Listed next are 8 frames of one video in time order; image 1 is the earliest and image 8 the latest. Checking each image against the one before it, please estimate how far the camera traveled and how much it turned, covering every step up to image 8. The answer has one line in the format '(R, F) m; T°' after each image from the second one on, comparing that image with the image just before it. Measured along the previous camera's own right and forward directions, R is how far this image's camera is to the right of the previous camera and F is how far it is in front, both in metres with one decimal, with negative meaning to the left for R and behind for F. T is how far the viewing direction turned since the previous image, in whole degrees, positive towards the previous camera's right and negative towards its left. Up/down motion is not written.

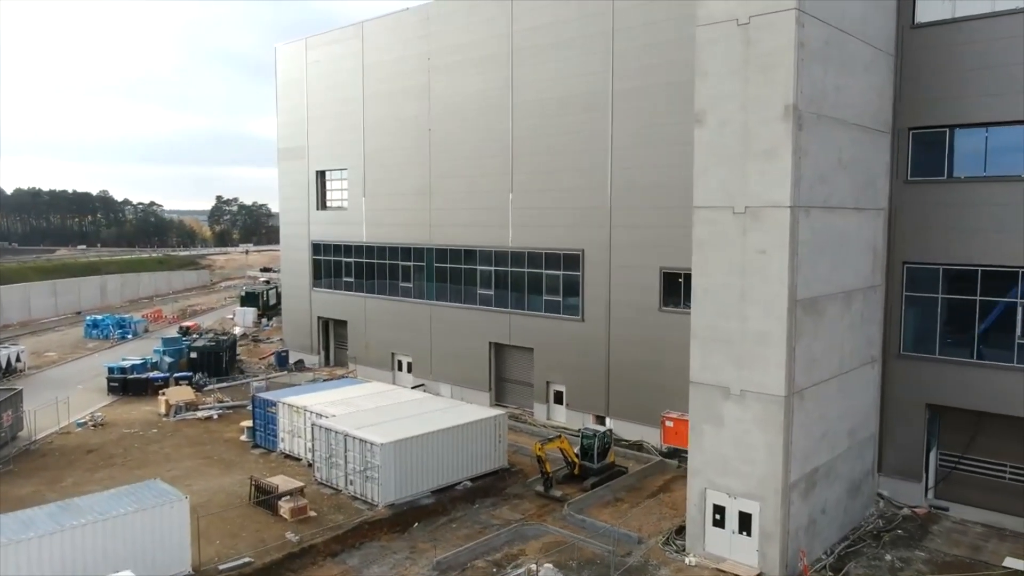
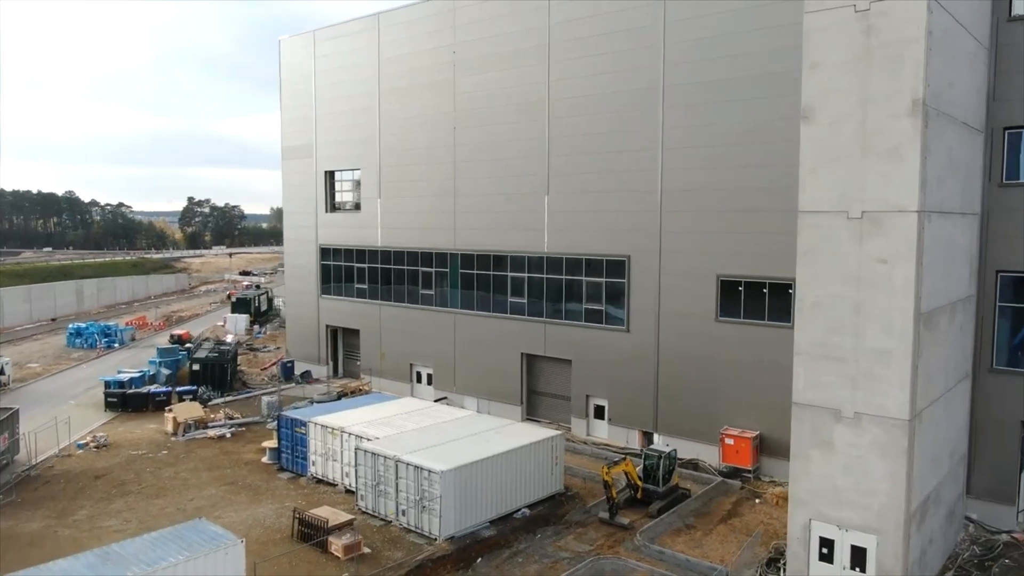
(-2.1, +1.5) m; +2°
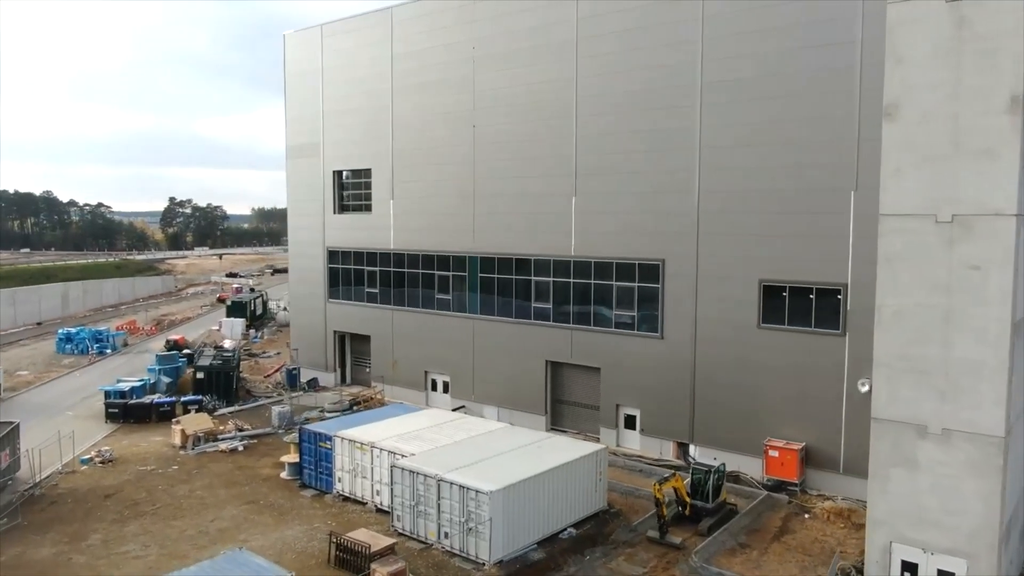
(-1.3, +0.9) m; +1°
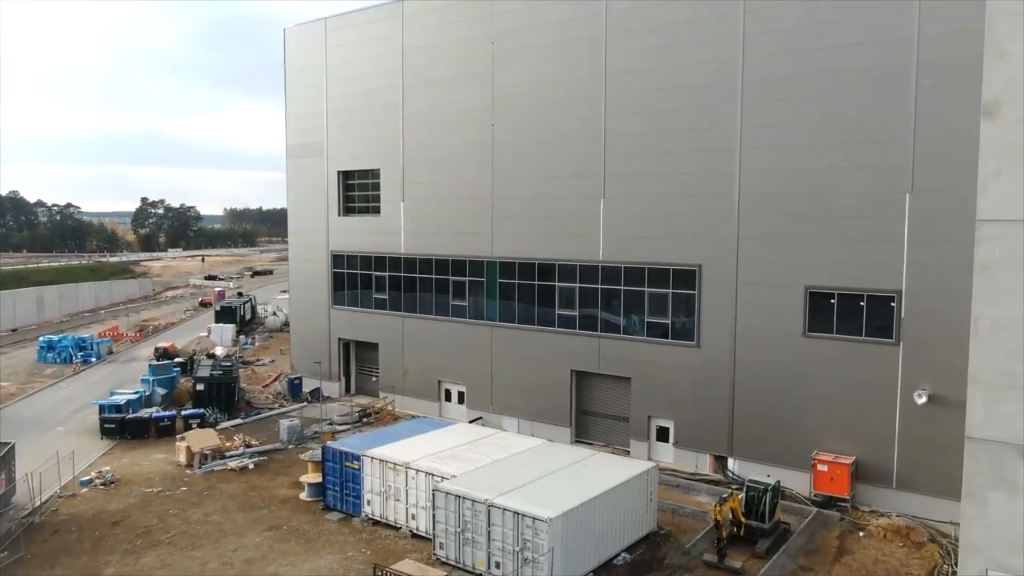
(-1.5, +1.1) m; +2°
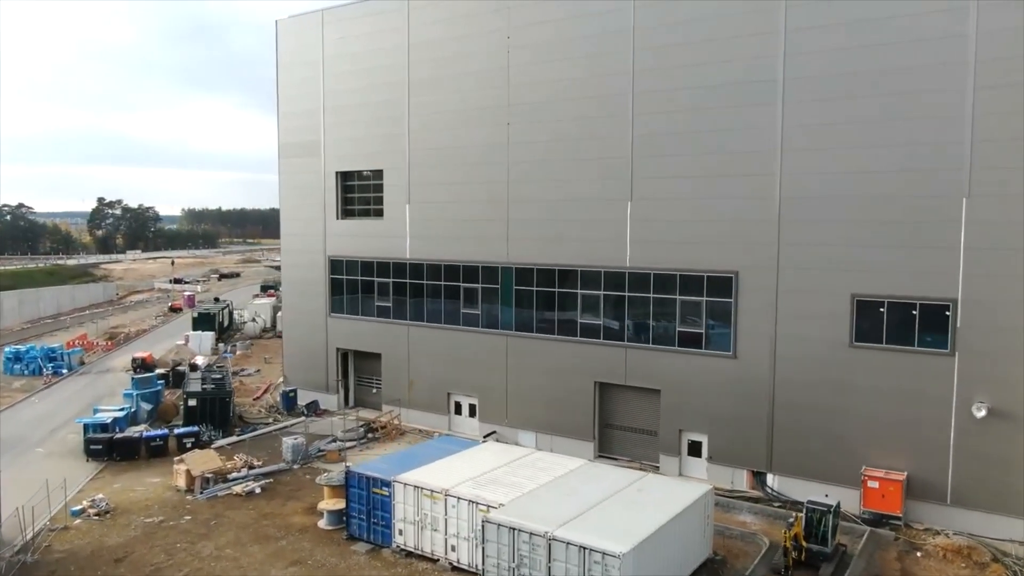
(-1.7, +1.2) m; +3°
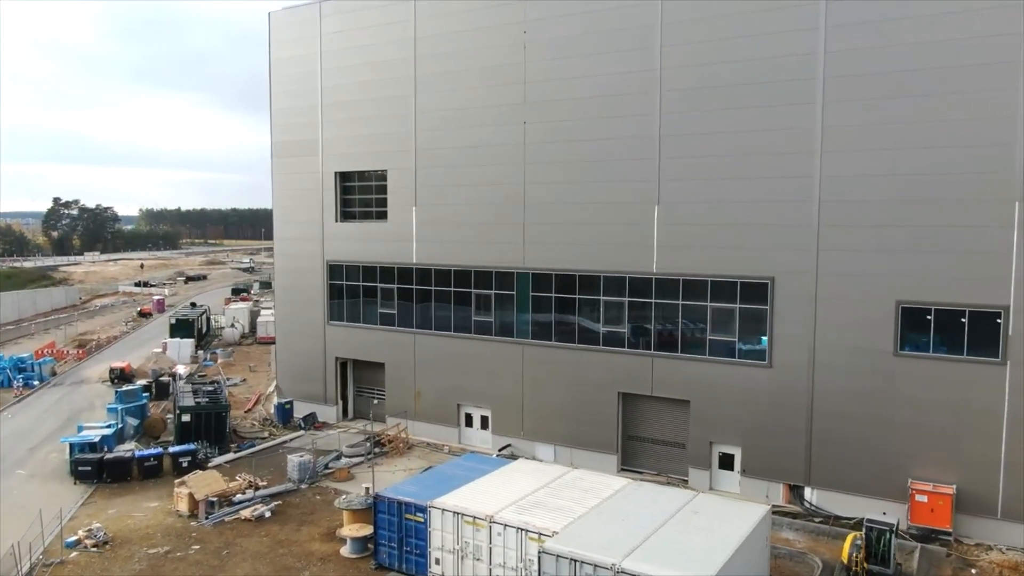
(-1.5, +1.0) m; +3°
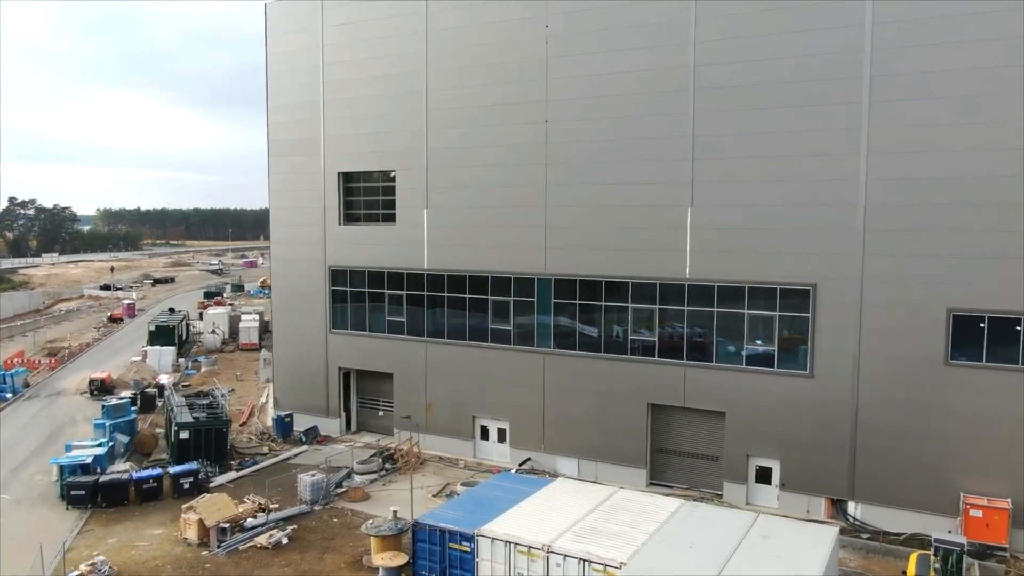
(-1.5, +1.0) m; +3°
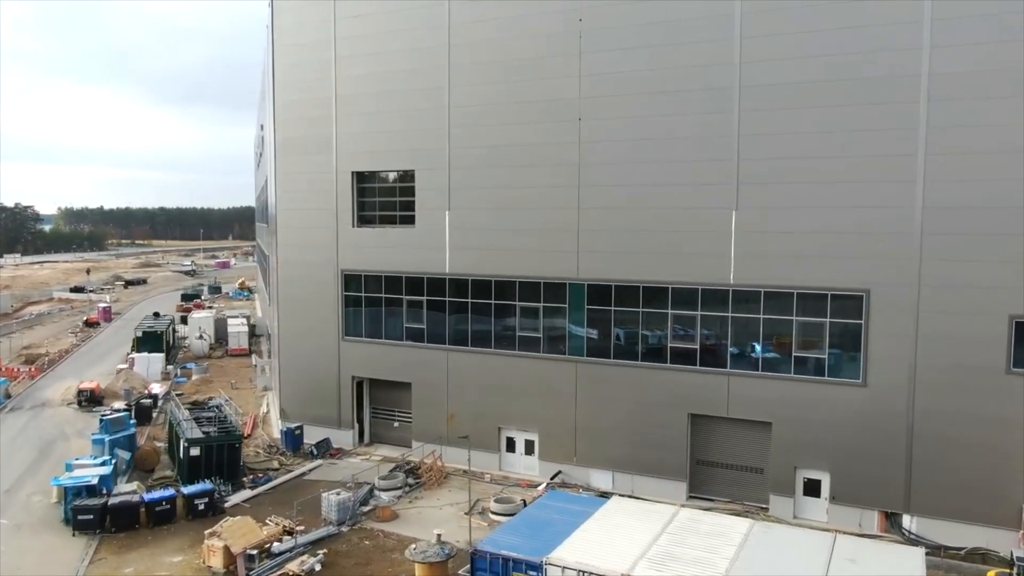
(-1.6, +1.0) m; +2°
